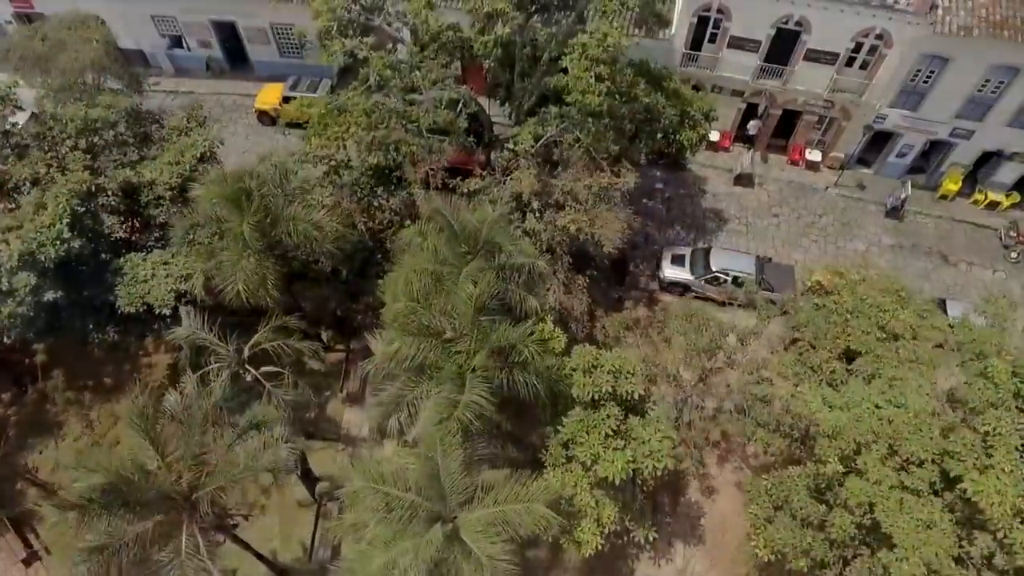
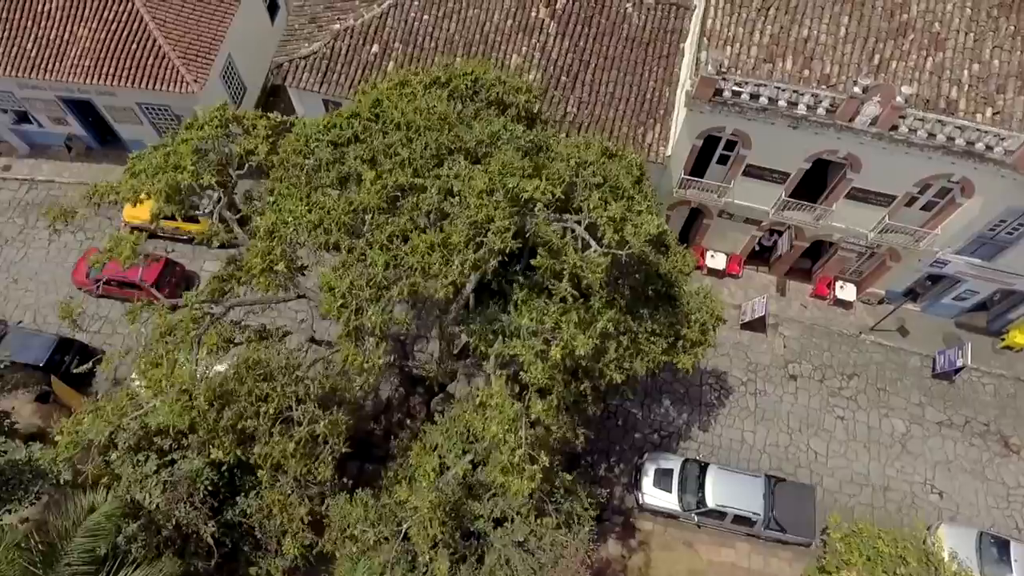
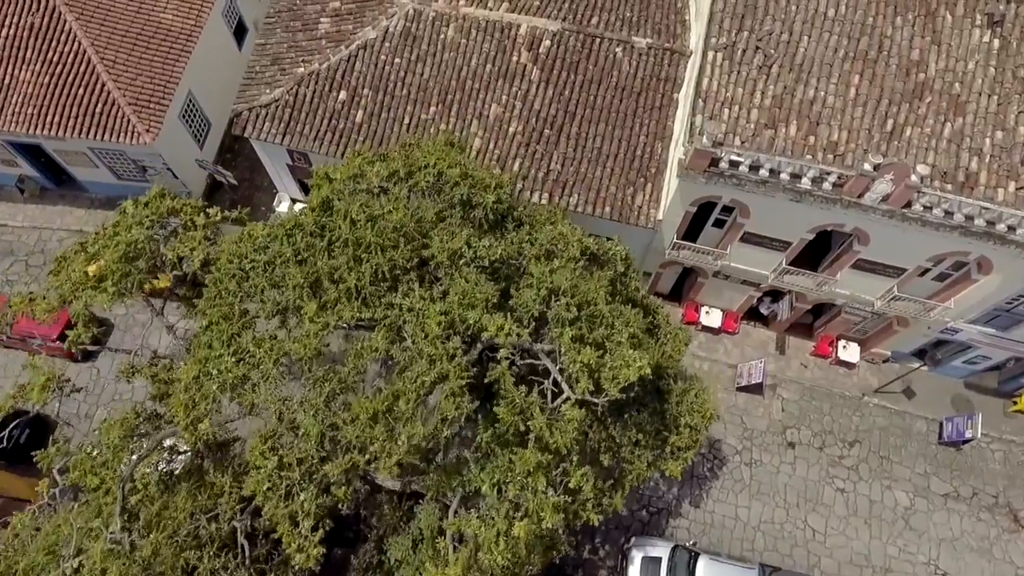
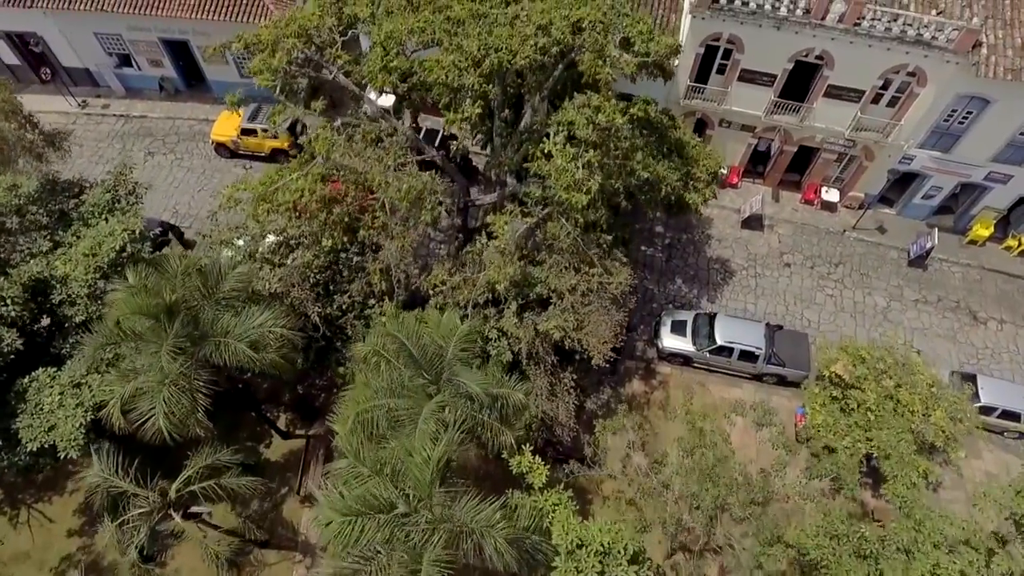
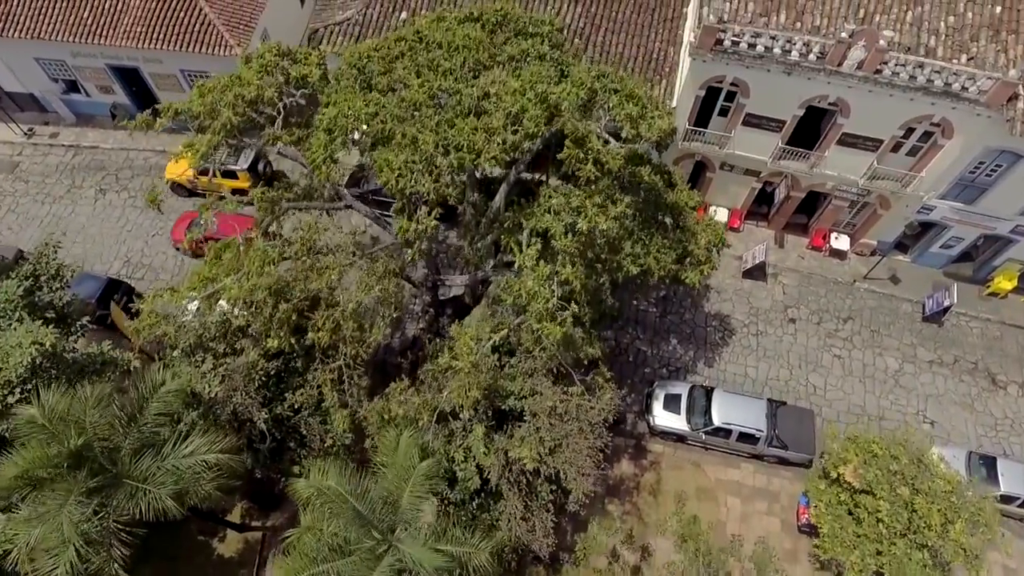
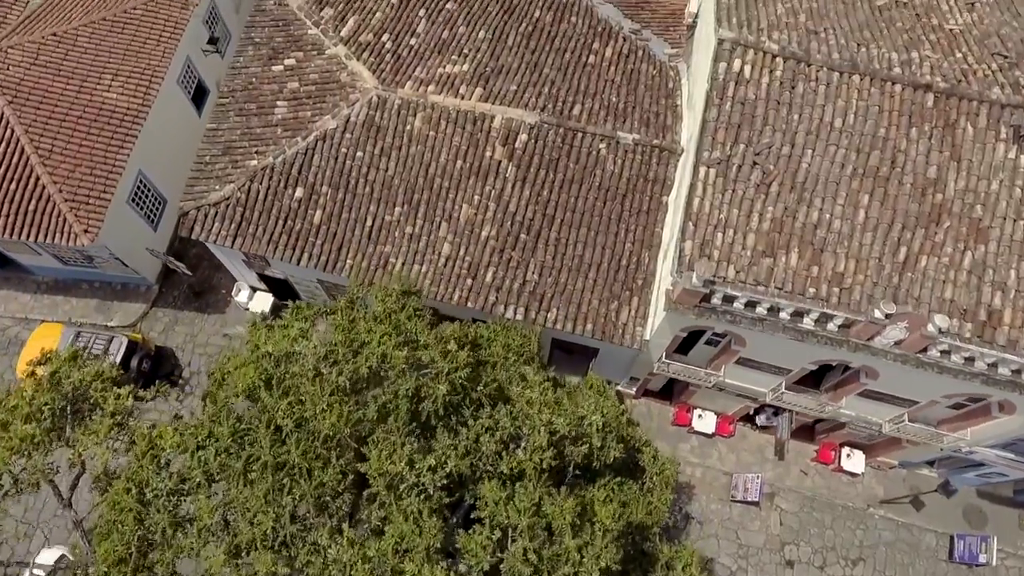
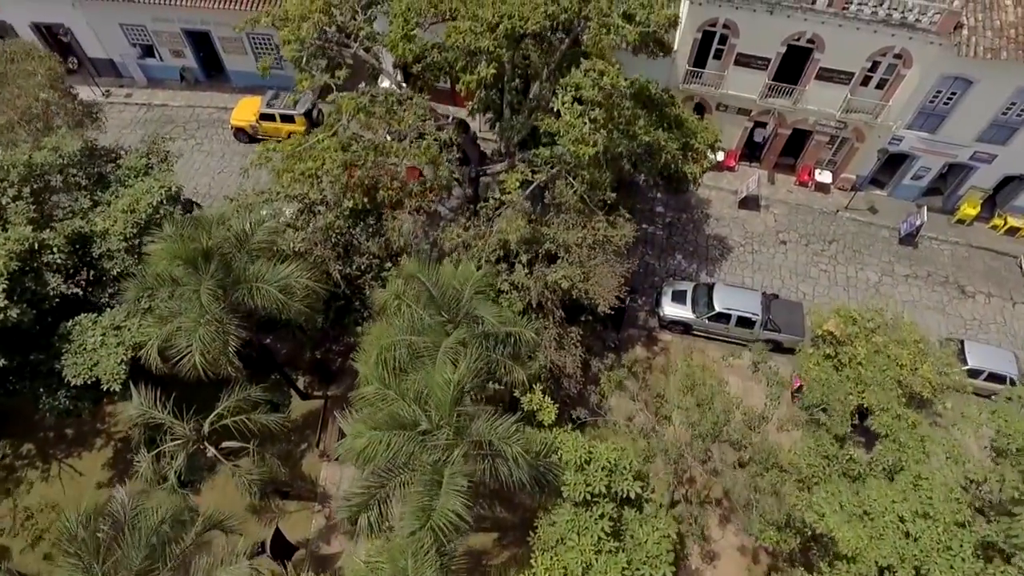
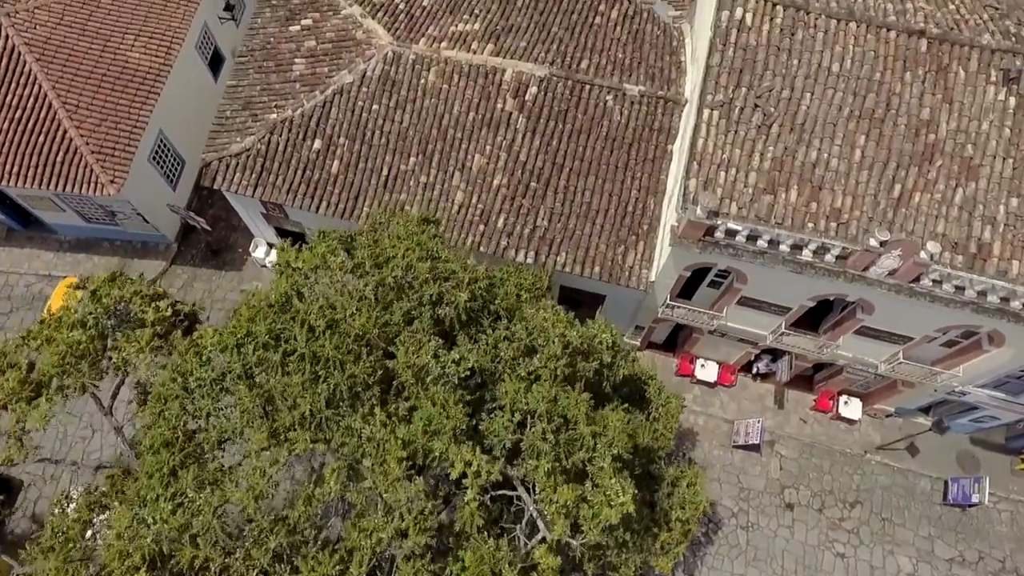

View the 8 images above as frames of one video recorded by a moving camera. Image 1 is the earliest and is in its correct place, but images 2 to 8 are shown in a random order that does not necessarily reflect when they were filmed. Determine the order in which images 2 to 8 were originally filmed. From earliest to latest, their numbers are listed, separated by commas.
7, 4, 5, 2, 3, 8, 6
